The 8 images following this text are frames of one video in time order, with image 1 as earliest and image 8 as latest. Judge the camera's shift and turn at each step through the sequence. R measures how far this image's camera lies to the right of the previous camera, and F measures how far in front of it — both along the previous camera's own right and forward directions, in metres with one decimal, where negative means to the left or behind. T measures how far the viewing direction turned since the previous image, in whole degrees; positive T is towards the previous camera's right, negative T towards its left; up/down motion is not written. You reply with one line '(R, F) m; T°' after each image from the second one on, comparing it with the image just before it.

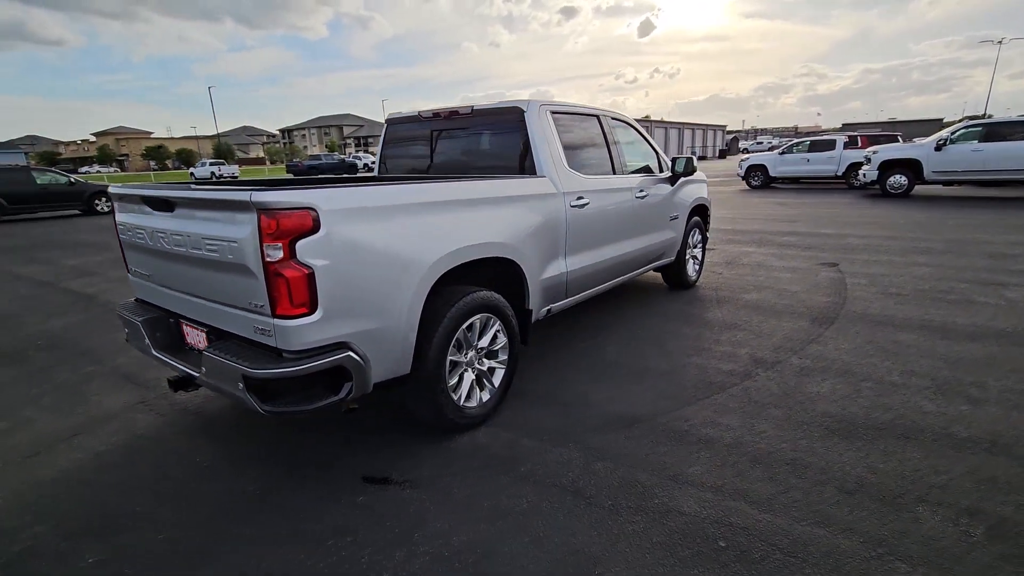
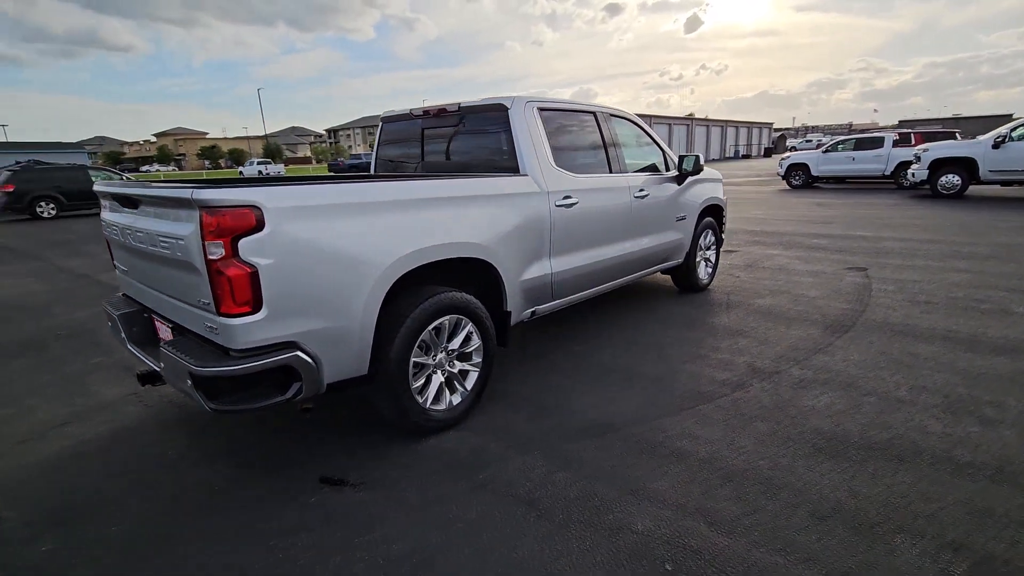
(+0.4, +0.1) m; -4°
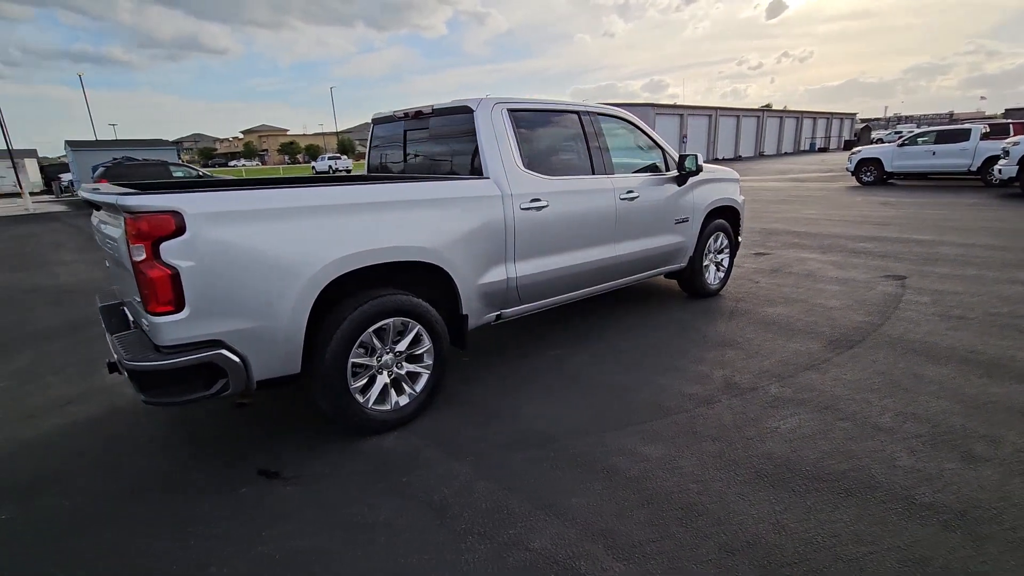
(+0.7, +0.1) m; -7°
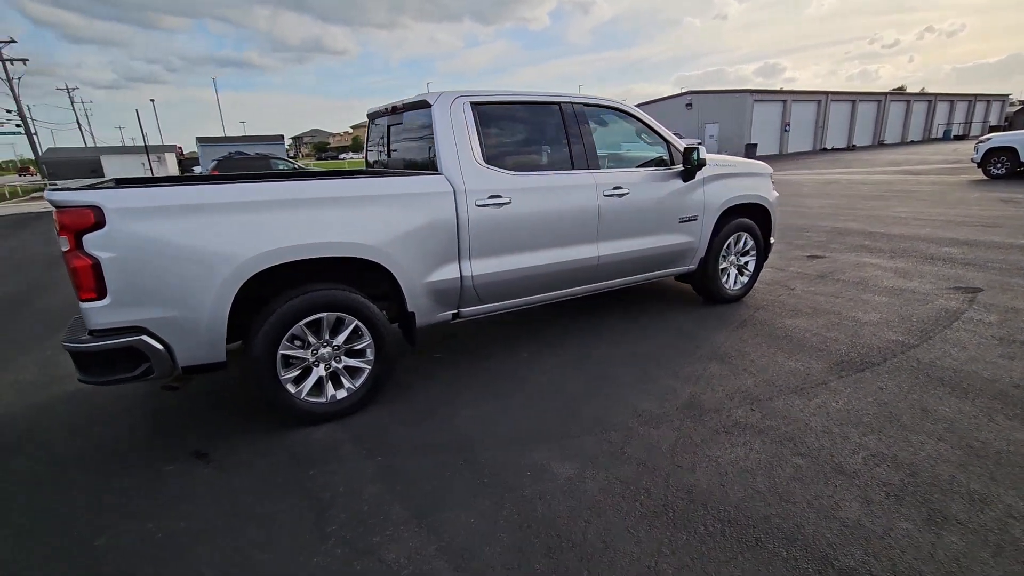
(+0.9, +0.2) m; -10°
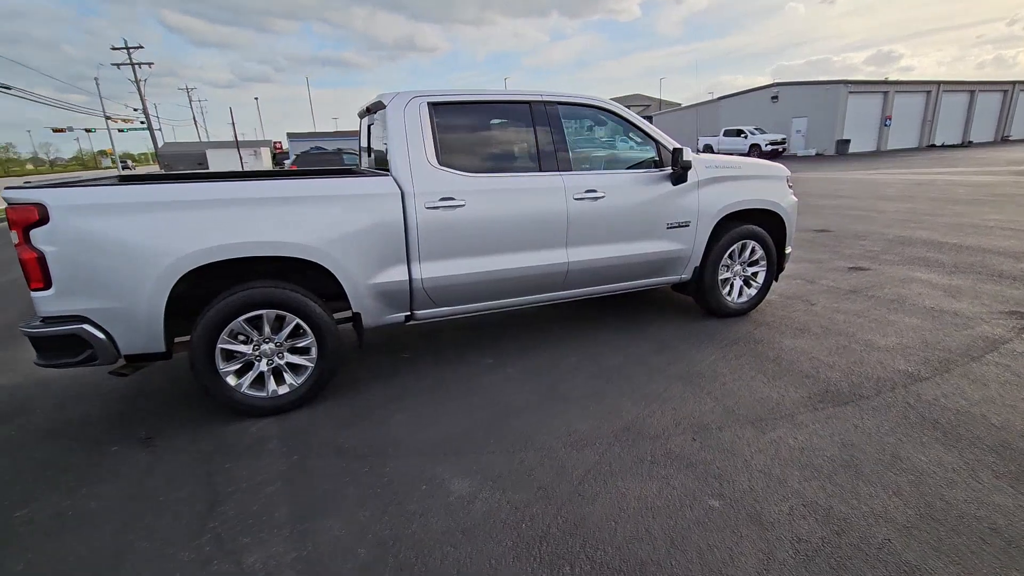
(+0.8, +0.2) m; -8°
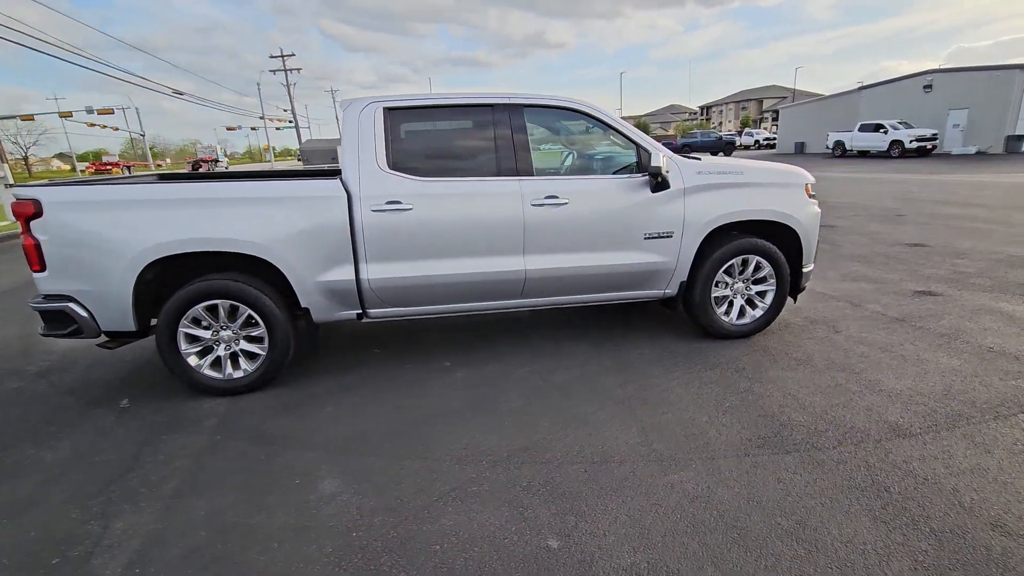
(+1.1, +0.2) m; -12°
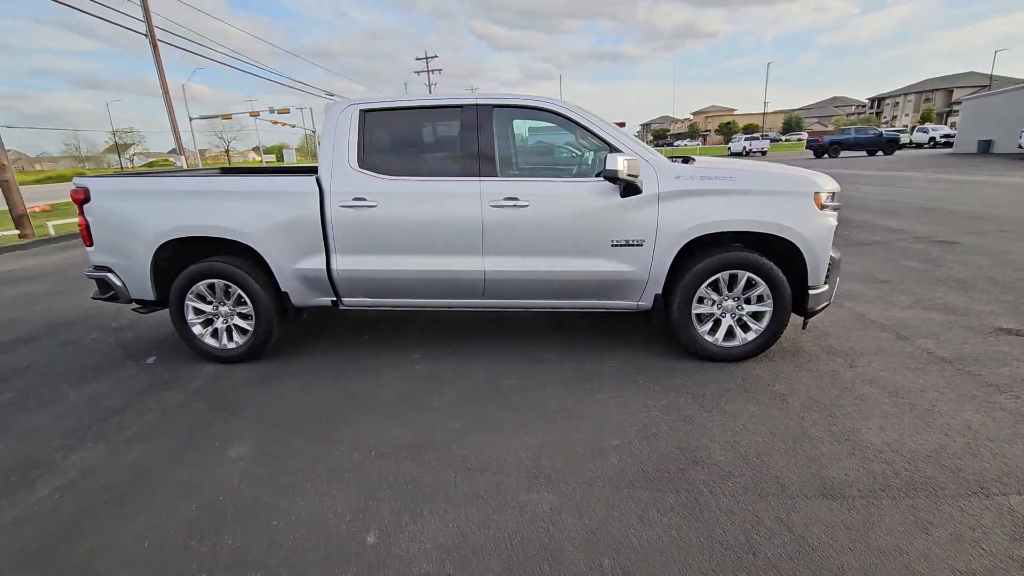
(+1.2, +0.2) m; -14°
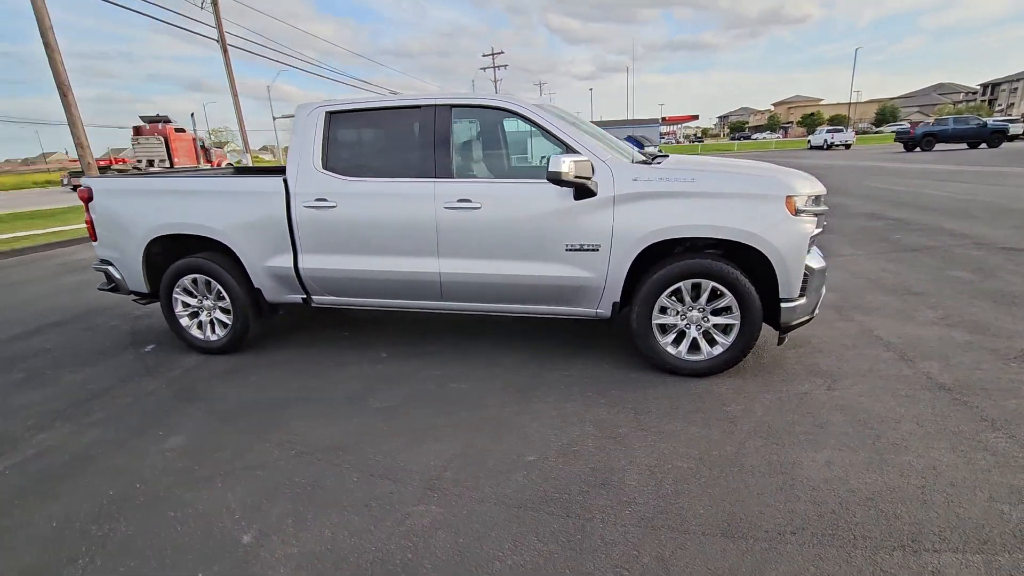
(+0.8, +0.1) m; -7°
